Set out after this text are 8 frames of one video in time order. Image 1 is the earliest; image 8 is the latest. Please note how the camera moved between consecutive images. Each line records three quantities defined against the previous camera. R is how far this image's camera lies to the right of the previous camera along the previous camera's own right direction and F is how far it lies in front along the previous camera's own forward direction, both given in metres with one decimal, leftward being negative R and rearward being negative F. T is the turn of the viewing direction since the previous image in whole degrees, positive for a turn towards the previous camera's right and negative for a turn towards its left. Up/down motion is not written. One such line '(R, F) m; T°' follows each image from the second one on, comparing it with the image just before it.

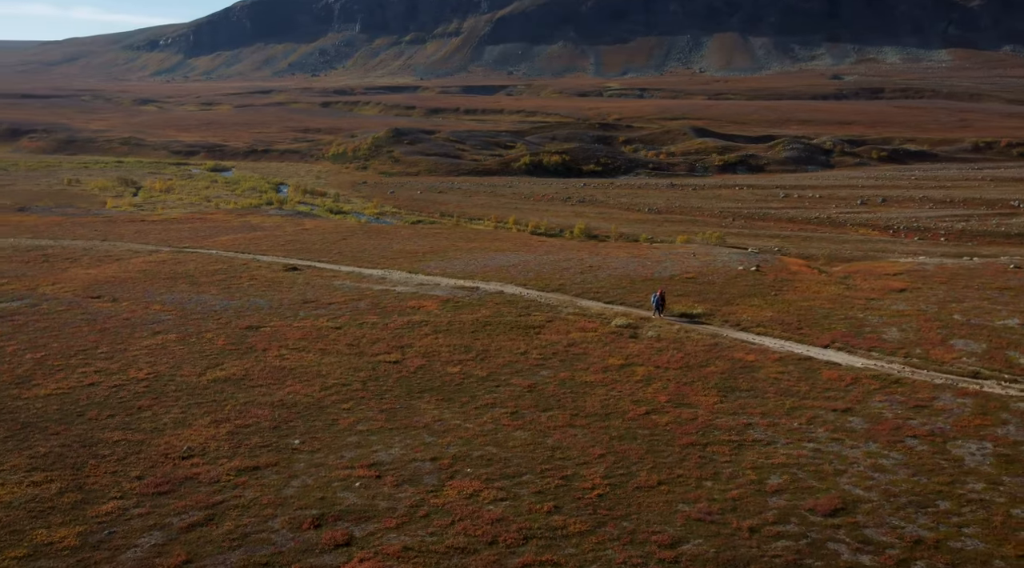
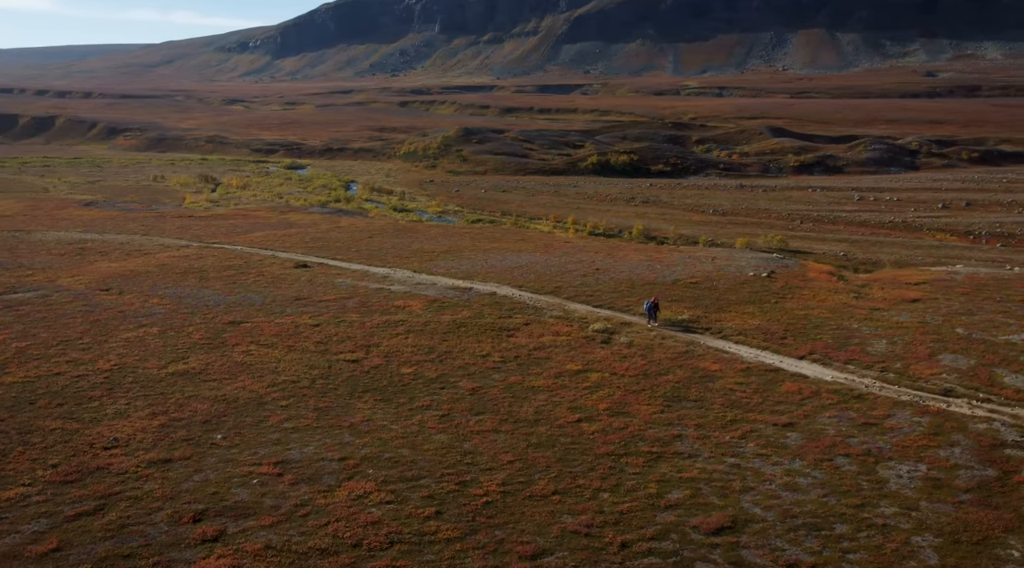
(+5.8, +0.3) m; -6°
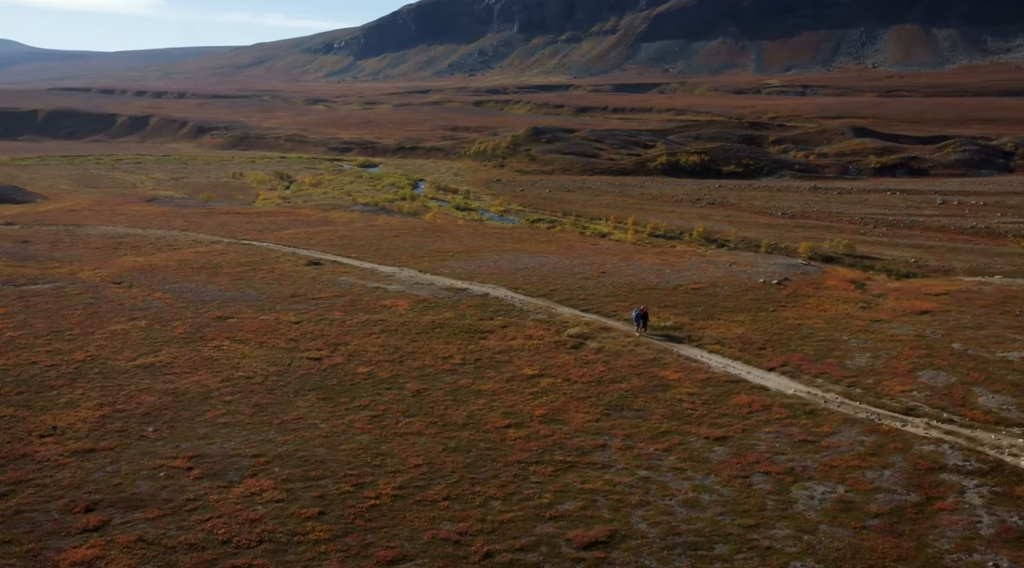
(+5.8, +0.4) m; -6°
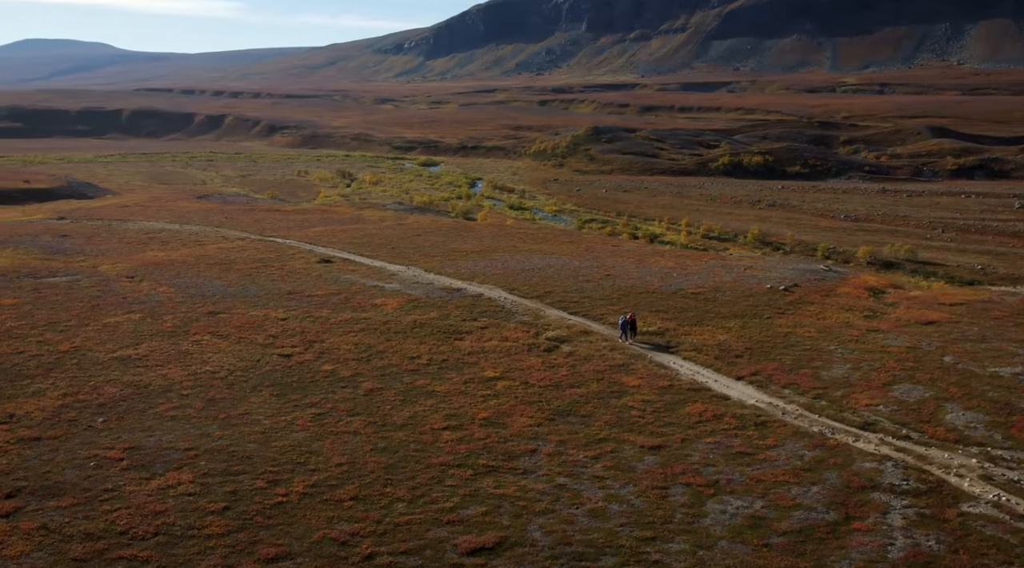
(+5.0, +0.4) m; -5°
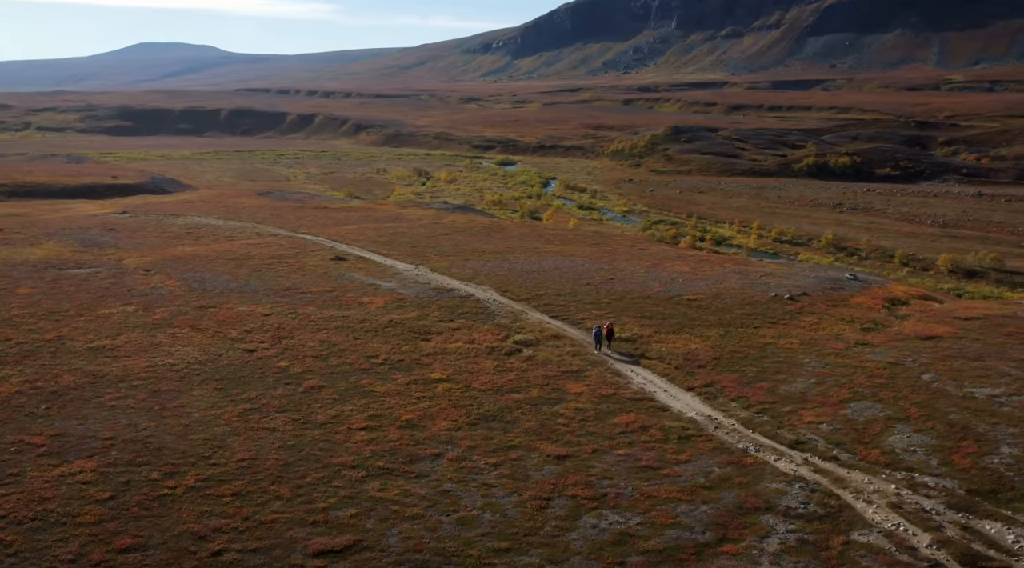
(+6.6, +0.7) m; -7°
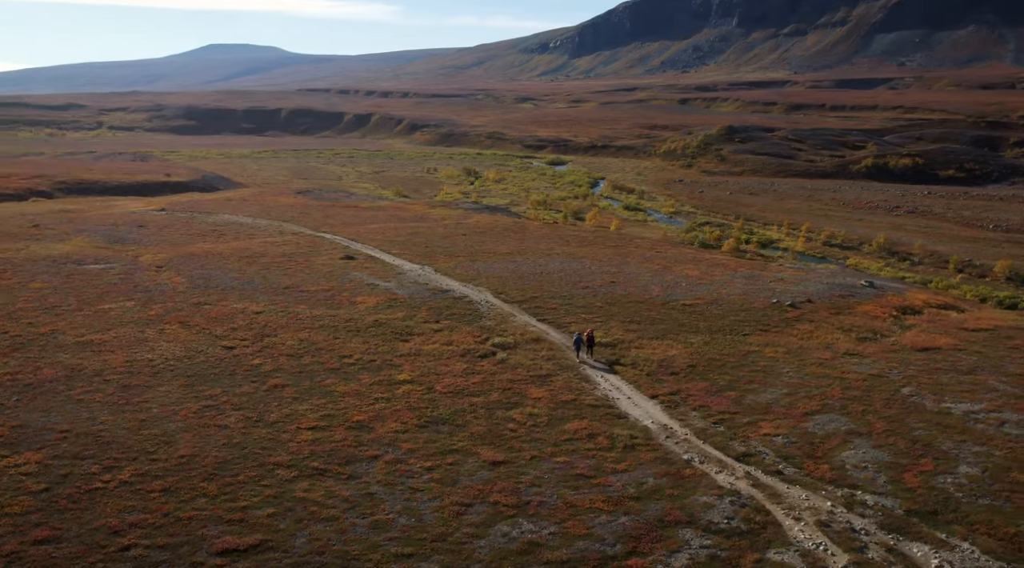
(+4.3, +0.4) m; -4°
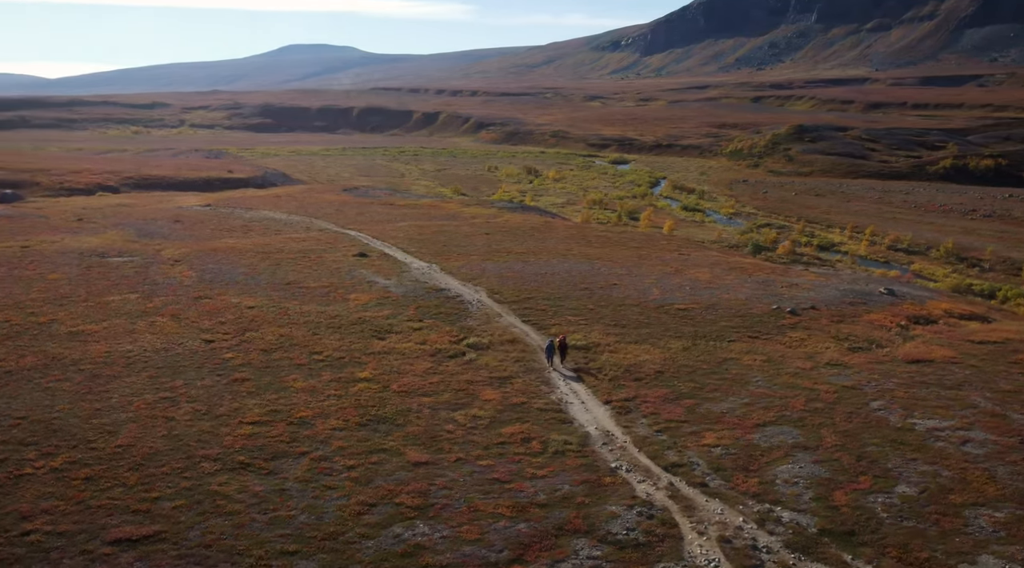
(+5.2, +0.5) m; -5°
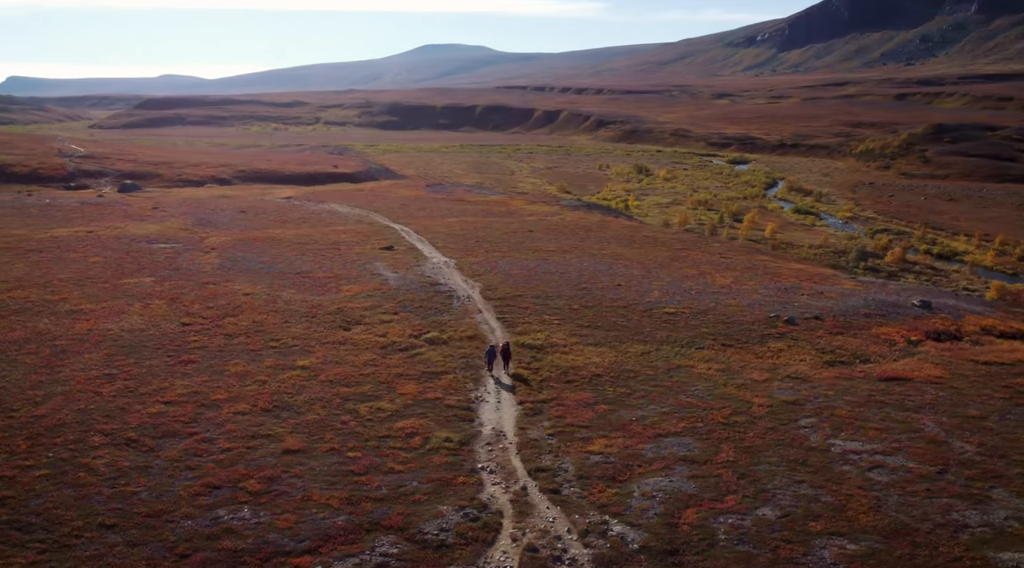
(+9.0, +1.4) m; -10°
